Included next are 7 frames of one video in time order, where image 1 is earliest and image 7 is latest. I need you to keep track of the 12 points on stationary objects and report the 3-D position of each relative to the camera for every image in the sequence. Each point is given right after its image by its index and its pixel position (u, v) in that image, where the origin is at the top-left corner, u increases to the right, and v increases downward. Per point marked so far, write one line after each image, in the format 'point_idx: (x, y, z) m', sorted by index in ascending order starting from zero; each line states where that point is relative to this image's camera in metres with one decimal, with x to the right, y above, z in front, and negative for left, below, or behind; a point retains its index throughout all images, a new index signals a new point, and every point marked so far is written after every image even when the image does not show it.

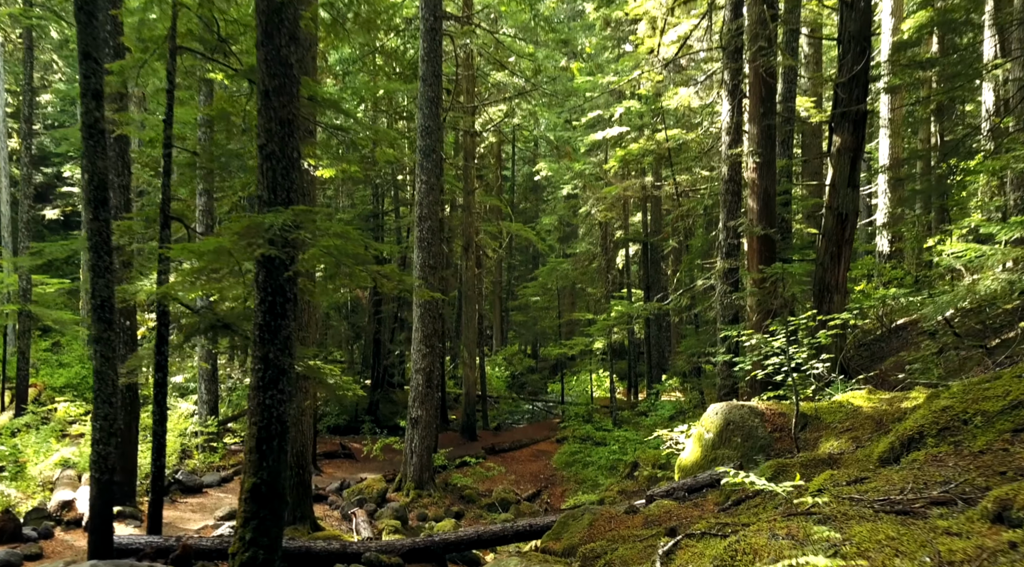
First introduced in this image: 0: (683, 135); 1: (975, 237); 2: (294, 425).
0: (+3.6, +3.1, +19.0) m
1: (+9.0, +0.9, +17.5) m
2: (-3.2, -2.1, +13.1) m
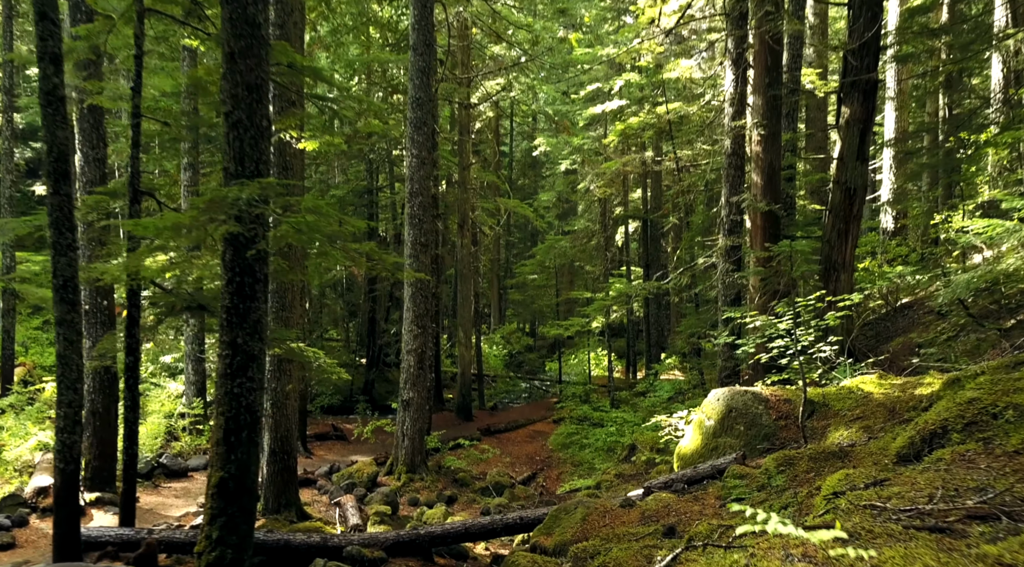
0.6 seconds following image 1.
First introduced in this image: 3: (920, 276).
0: (+3.5, +3.6, +18.4) m
1: (+8.9, +1.3, +16.9) m
2: (-3.3, -1.8, +12.6) m
3: (+6.1, +0.1, +13.6) m
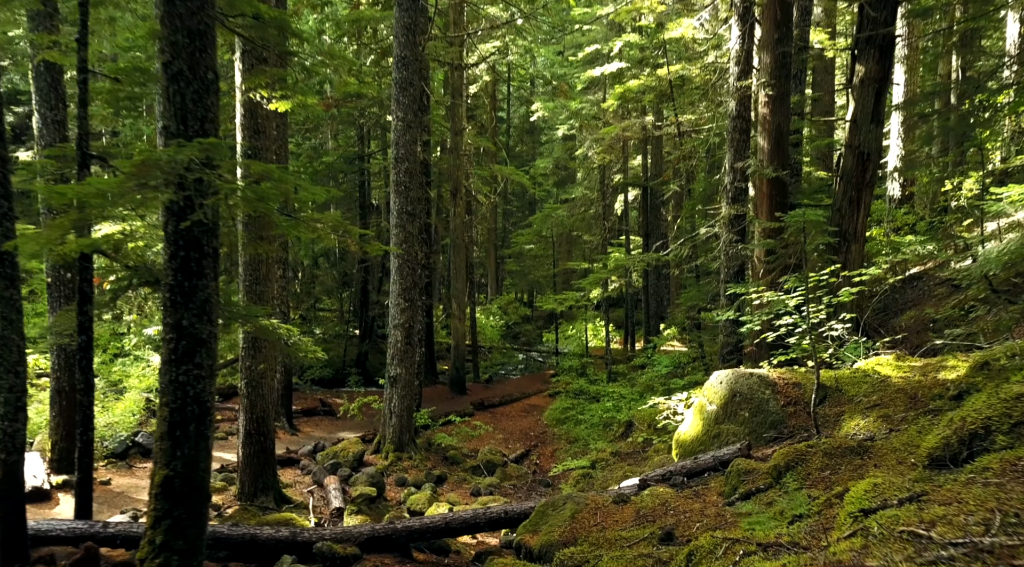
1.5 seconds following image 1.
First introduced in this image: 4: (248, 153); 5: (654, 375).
0: (+3.4, +4.2, +17.4) m
1: (+8.8, +1.8, +16.1) m
2: (-3.4, -1.4, +11.9) m
3: (+6.0, +0.5, +12.8) m
4: (-3.4, +1.7, +11.5) m
5: (+2.9, -1.9, +18.2) m
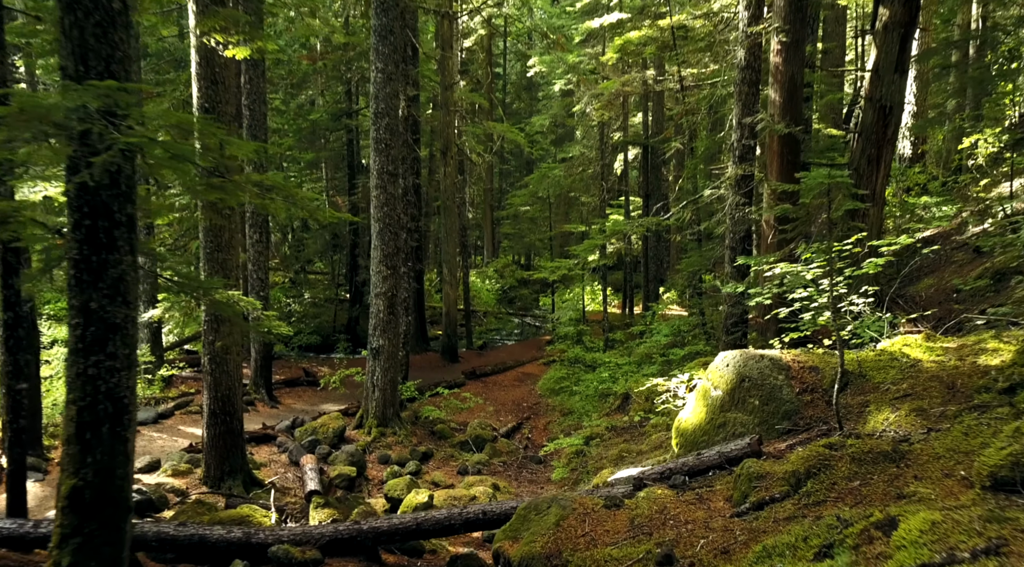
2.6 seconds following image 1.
0: (+3.2, +4.8, +16.2) m
1: (+8.6, +2.4, +15.0) m
2: (-3.6, -1.0, +10.9) m
3: (+5.8, +1.0, +11.8) m
4: (-3.6, +2.1, +10.4) m
5: (+2.7, -1.2, +17.3) m
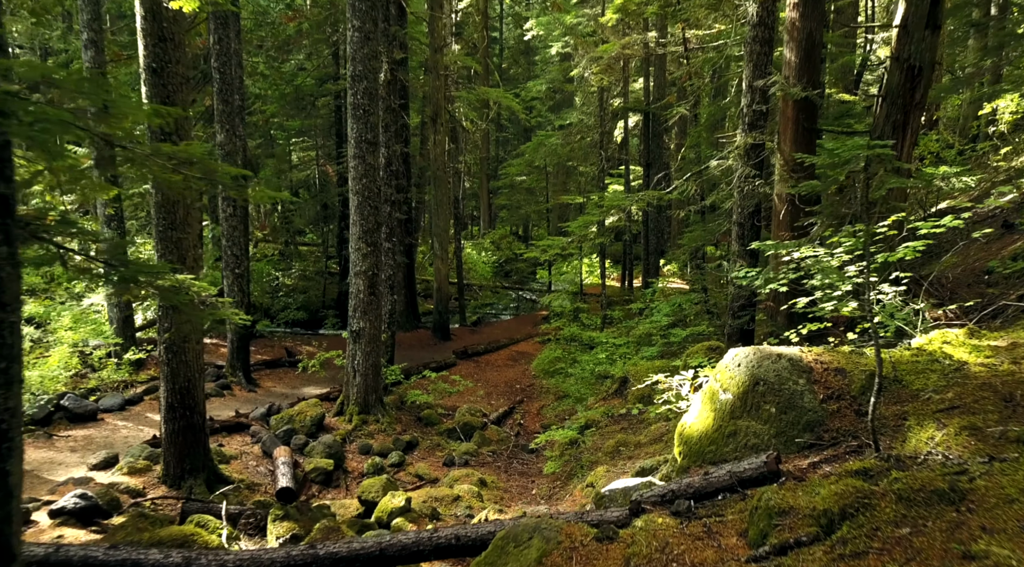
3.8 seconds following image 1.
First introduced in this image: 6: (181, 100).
0: (+3.1, +5.2, +15.0) m
1: (+8.4, +2.8, +13.9) m
2: (-3.7, -0.8, +9.9) m
3: (+5.7, +1.2, +10.7) m
4: (-3.7, +2.3, +9.3) m
5: (+2.6, -0.8, +16.3) m
6: (-3.6, +2.0, +9.7) m
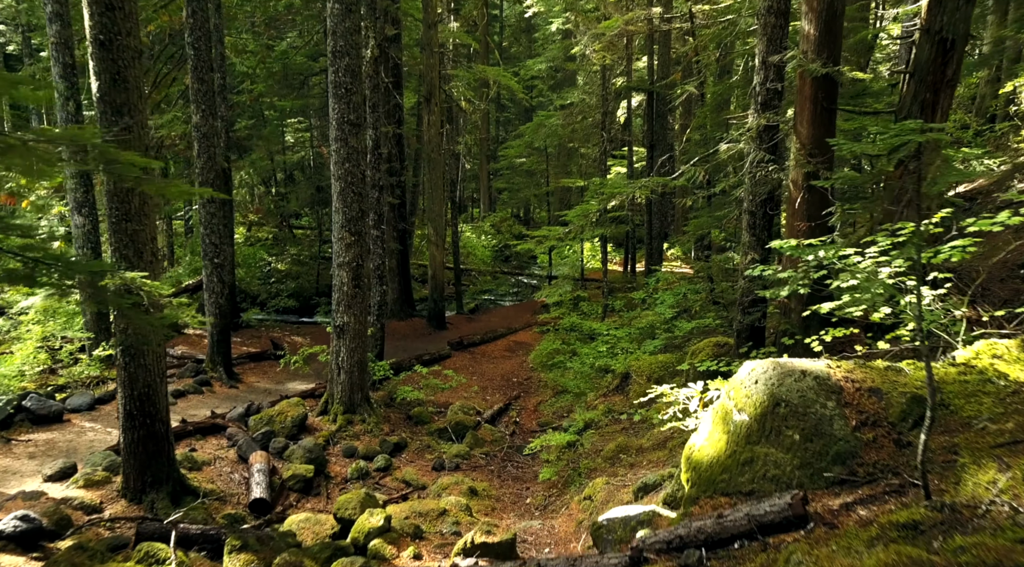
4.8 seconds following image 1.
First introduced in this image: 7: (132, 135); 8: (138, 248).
0: (+3.0, +5.3, +14.0) m
1: (+8.4, +2.9, +12.9) m
2: (-3.8, -0.7, +9.1) m
3: (+5.6, +1.3, +9.8) m
4: (-3.8, +2.3, +8.4) m
5: (+2.5, -0.6, +15.4) m
6: (-3.7, +2.0, +8.8) m
7: (-3.7, +1.5, +8.8) m
8: (-3.7, +0.4, +9.0) m
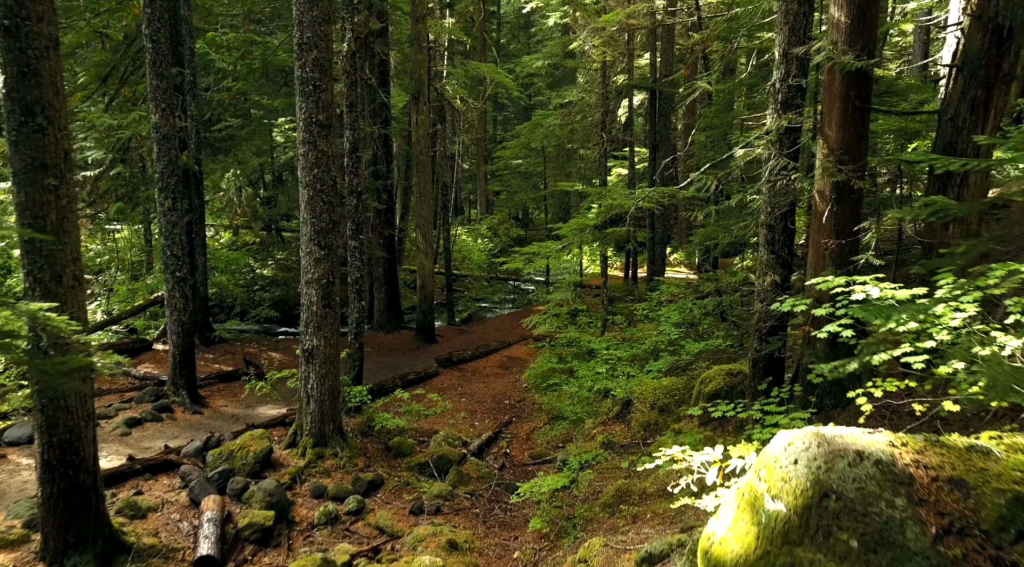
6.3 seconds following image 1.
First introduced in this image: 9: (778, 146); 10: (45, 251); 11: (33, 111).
0: (+2.8, +5.1, +12.7) m
1: (+8.2, +2.6, +11.5) m
2: (-4.0, -1.0, +7.8) m
3: (+5.4, +1.0, +8.4) m
4: (-4.0, +2.0, +7.1) m
5: (+2.3, -0.8, +14.1) m
6: (-3.9, +1.8, +7.5) m
7: (-3.9, +1.2, +7.5) m
8: (-3.9, +0.1, +7.7) m
9: (+2.7, +1.4, +9.1) m
10: (-3.9, +0.3, +7.6) m
11: (-4.0, +1.4, +7.5) m
